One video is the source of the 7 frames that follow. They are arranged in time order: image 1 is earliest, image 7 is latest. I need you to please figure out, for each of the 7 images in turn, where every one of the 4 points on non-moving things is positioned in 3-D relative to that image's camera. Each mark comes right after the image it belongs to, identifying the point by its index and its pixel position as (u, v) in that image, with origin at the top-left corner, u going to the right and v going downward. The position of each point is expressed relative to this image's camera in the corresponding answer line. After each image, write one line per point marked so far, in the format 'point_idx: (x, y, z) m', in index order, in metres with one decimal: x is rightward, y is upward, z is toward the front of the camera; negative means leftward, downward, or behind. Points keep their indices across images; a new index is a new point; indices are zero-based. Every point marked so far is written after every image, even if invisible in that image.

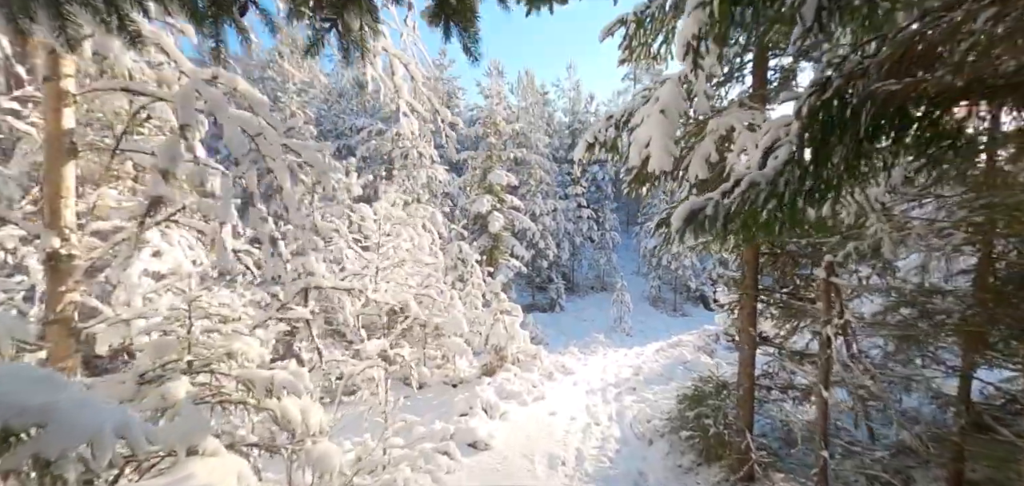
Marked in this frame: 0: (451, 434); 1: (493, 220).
0: (-0.7, -2.2, +5.3) m
1: (-0.7, +0.8, +16.1) m
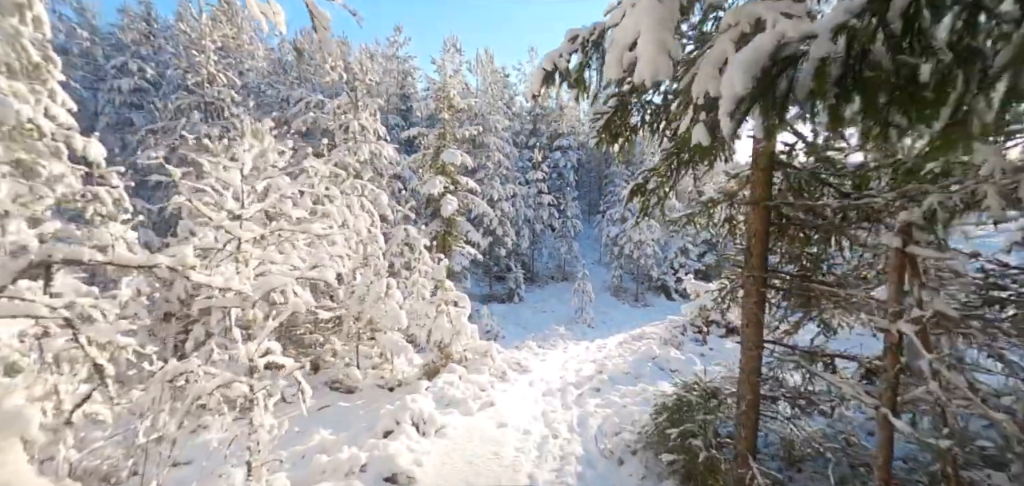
0: (-1.3, -2.0, +4.1) m
1: (-2.1, +1.3, +14.7) m
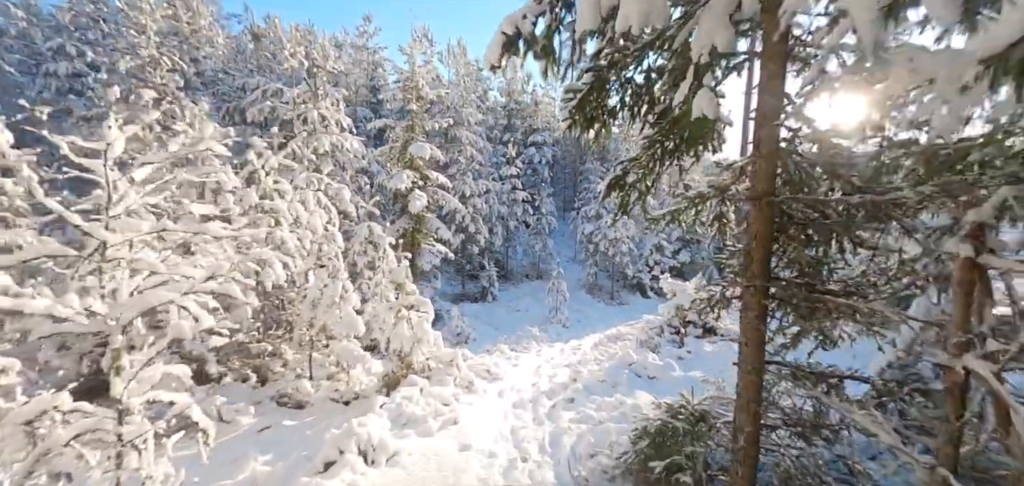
0: (-1.6, -2.0, +3.4) m
1: (-3.0, +1.3, +14.0) m
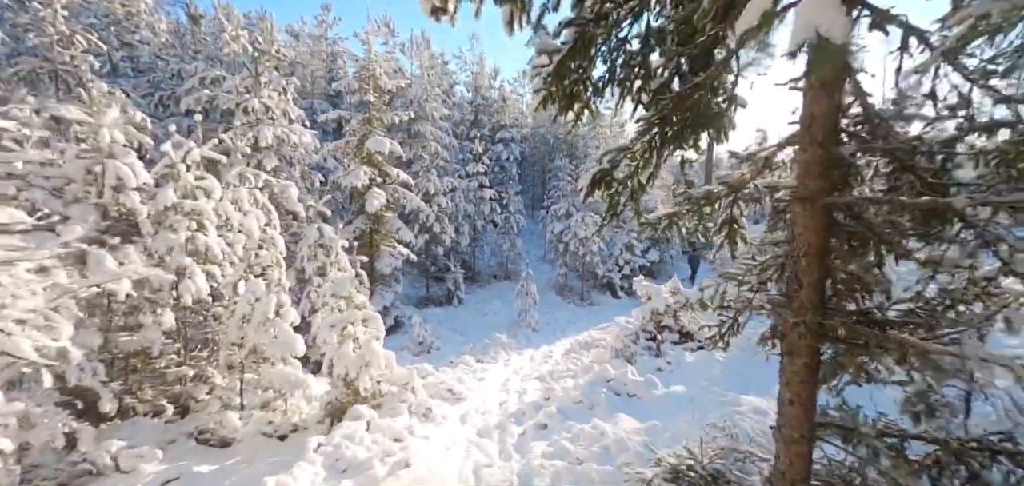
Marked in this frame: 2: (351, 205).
0: (-1.9, -2.1, +2.5) m
1: (-4.0, +1.3, +12.9) m
2: (-4.9, +1.2, +13.9) m
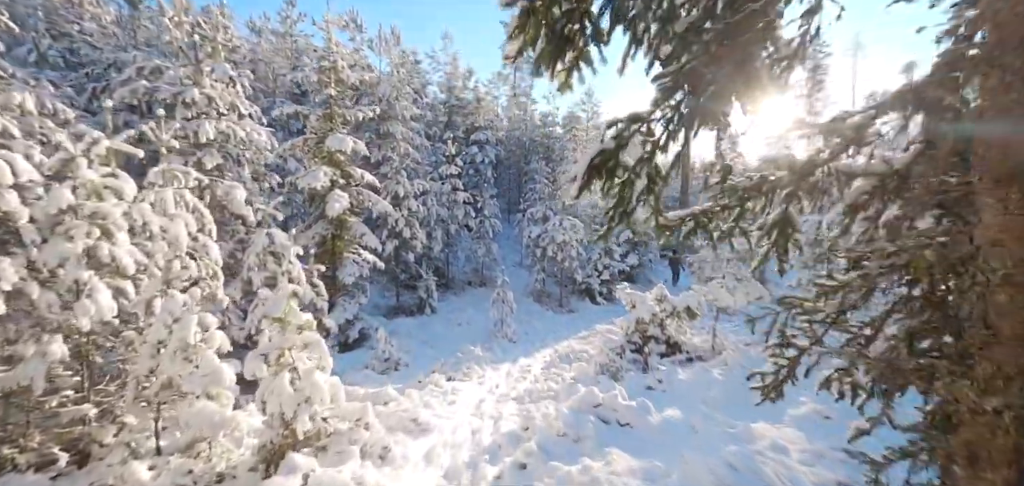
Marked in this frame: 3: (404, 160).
0: (-2.0, -2.1, +1.5) m
1: (-4.6, +1.1, +11.8) m
2: (-5.6, +1.0, +12.7) m
3: (-4.6, +3.5, +19.6) m
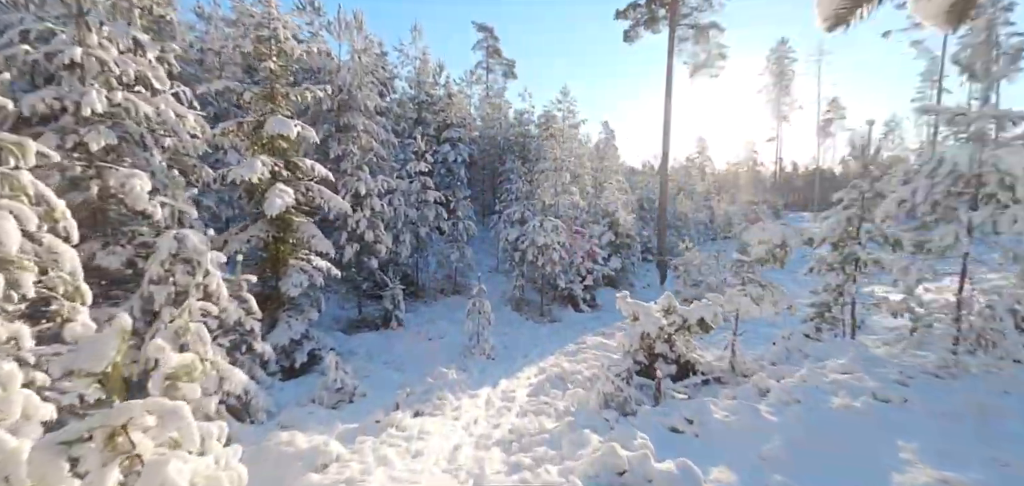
0: (-1.8, -2.1, -0.4) m
1: (-5.1, +1.0, +9.7) m
2: (-6.1, +0.9, +10.6) m
3: (-5.5, +3.4, +17.5) m
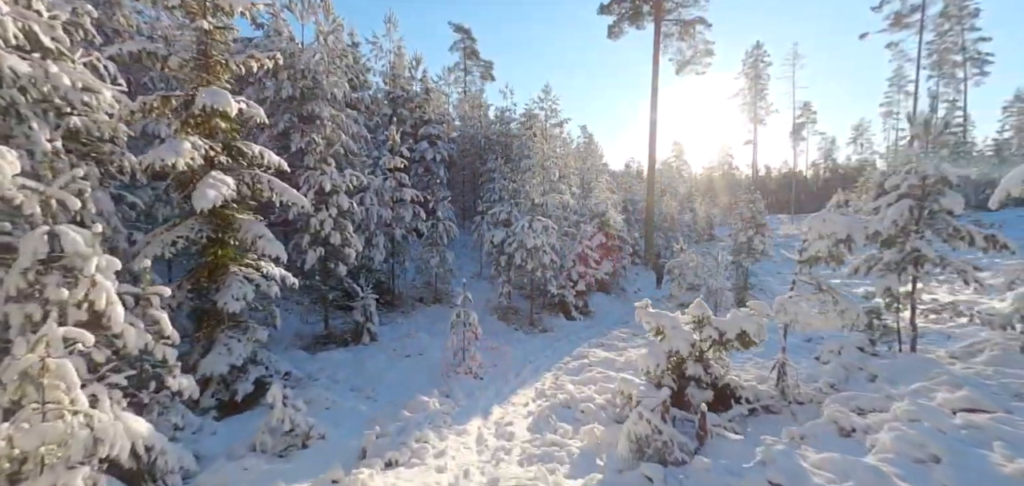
0: (-1.4, -2.0, -2.3) m
1: (-5.2, +1.0, +7.8) m
2: (-6.2, +0.8, +8.6) m
3: (-6.0, +3.2, +15.5) m
